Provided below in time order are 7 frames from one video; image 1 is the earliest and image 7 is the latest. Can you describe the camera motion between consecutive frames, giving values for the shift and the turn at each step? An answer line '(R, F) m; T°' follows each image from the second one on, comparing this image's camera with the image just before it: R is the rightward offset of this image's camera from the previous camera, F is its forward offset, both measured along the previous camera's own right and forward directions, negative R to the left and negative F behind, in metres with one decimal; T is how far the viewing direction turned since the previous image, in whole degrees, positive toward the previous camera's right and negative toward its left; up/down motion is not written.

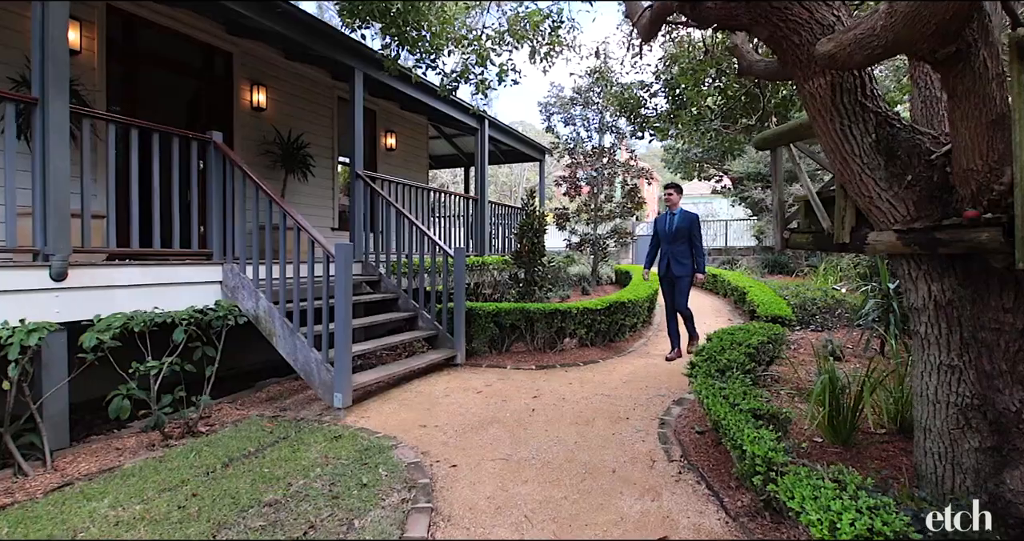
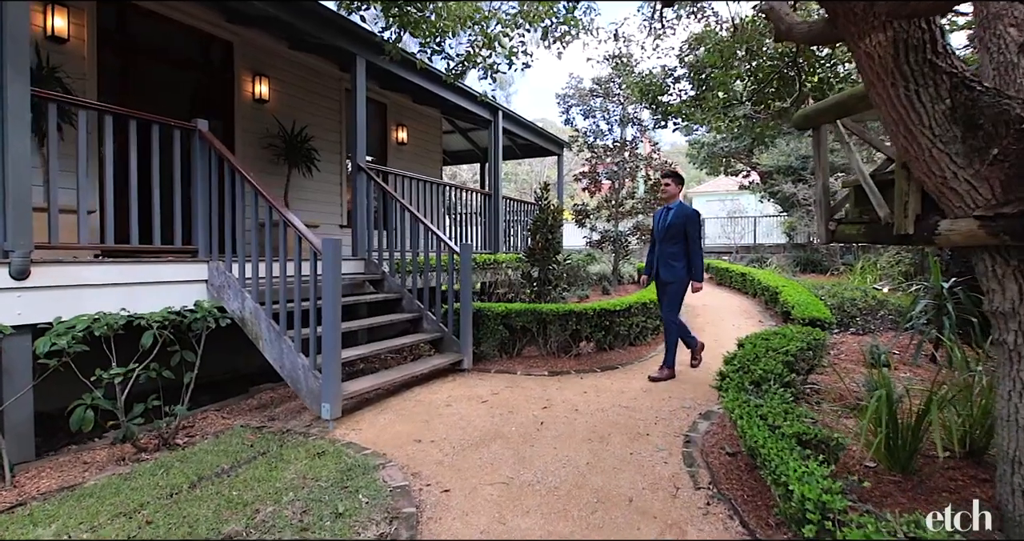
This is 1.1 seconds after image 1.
(+0.1, +0.4) m; -2°
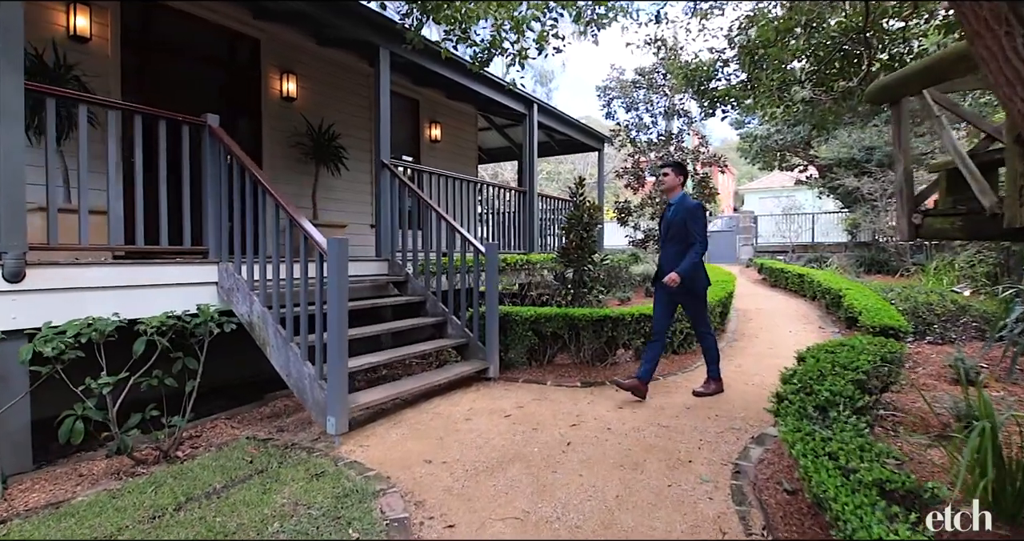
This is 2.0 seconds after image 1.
(+0.1, +0.4) m; -5°
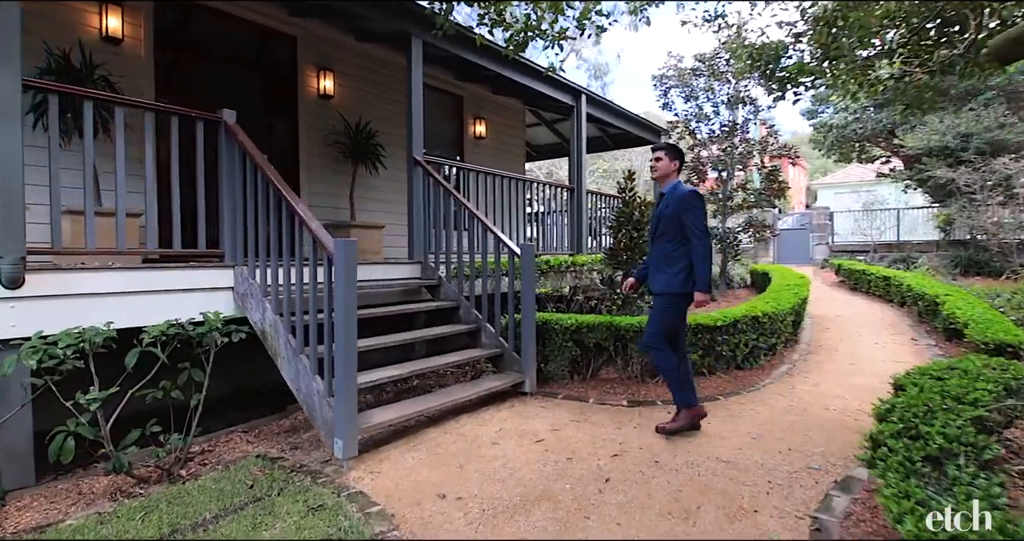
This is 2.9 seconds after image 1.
(+0.2, +0.4) m; -6°
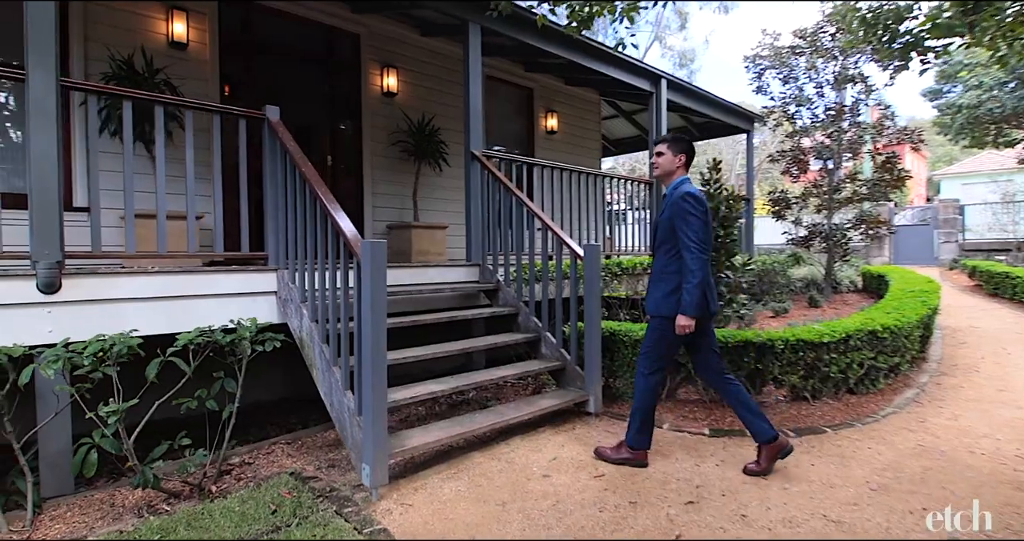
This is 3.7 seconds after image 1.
(+0.1, +0.4) m; -9°
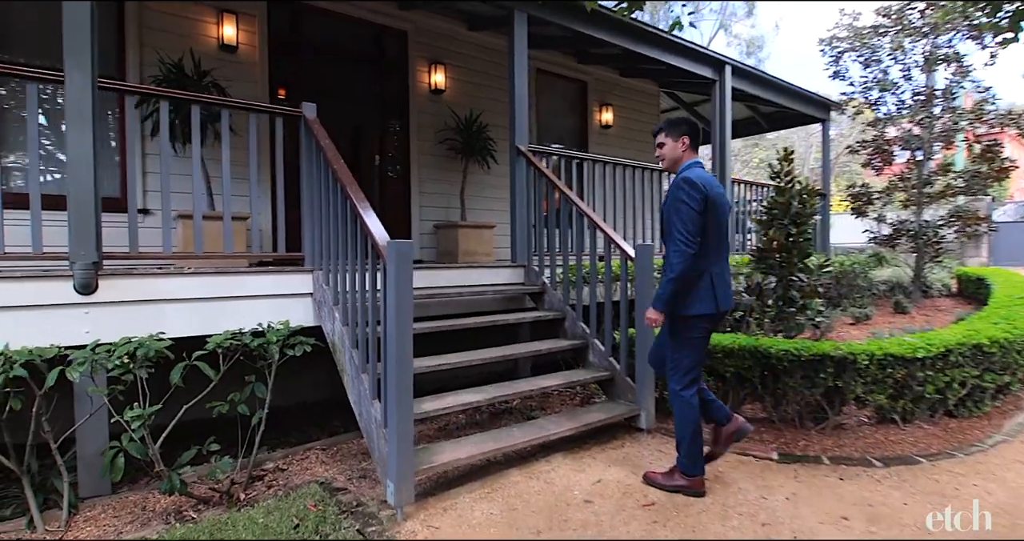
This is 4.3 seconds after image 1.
(+0.1, +0.2) m; -6°
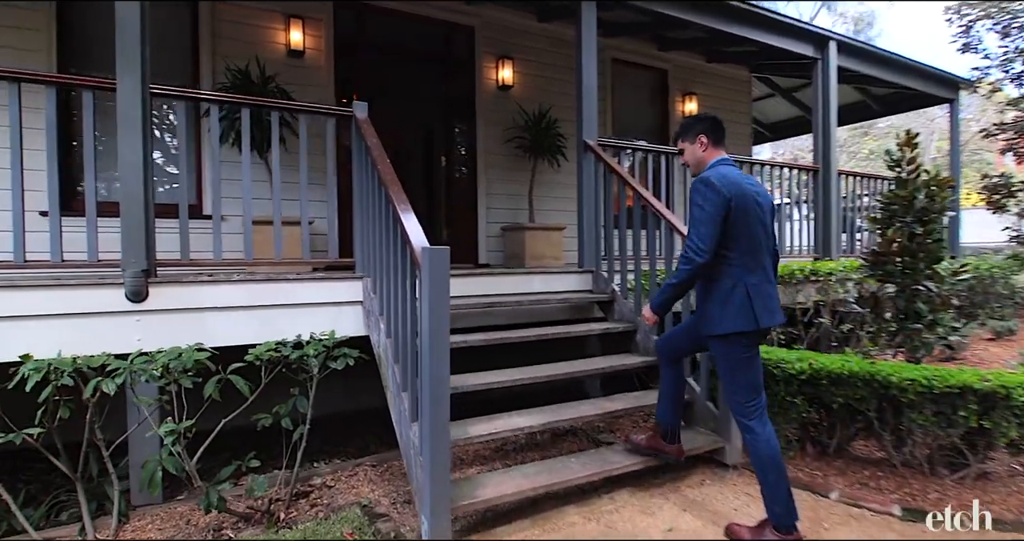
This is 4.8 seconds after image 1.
(+0.1, +0.3) m; -9°
